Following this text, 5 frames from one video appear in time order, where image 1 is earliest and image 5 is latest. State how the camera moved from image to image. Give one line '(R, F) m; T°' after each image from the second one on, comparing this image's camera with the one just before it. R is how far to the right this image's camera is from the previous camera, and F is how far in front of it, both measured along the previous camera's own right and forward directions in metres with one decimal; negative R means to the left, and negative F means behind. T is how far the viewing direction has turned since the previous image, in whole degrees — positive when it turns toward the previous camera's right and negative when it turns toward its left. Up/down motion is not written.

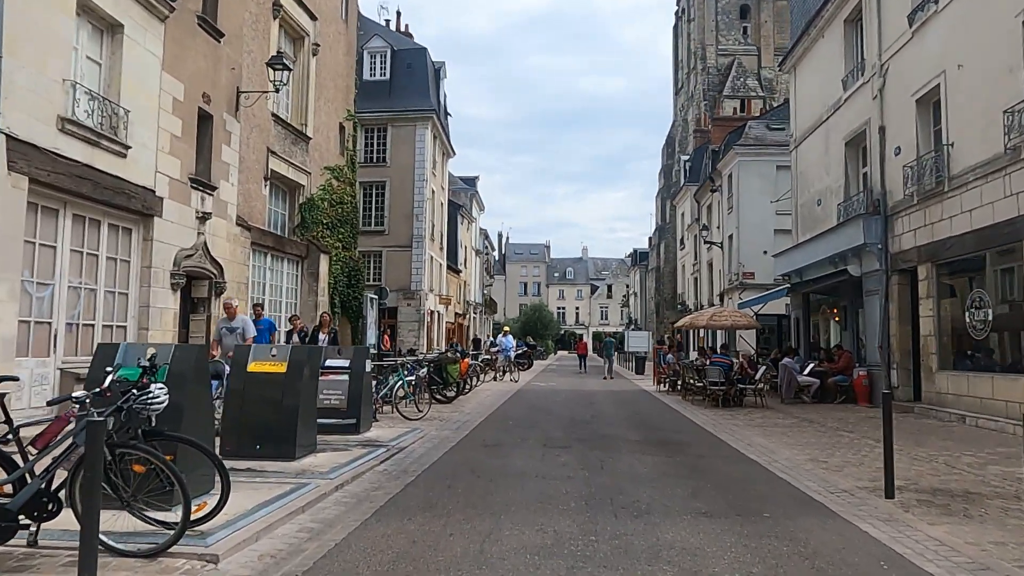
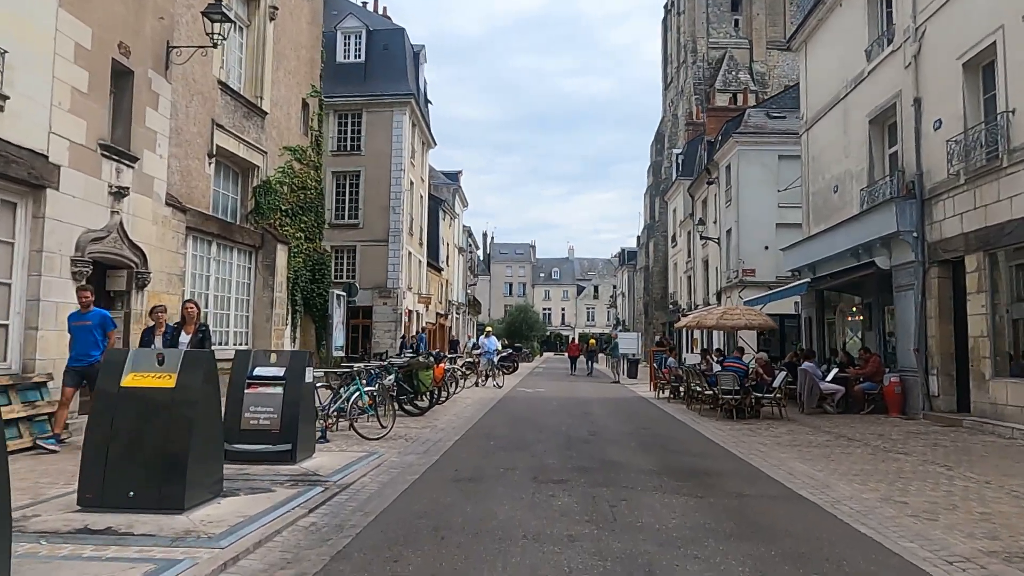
(0.0, +2.2) m; +1°
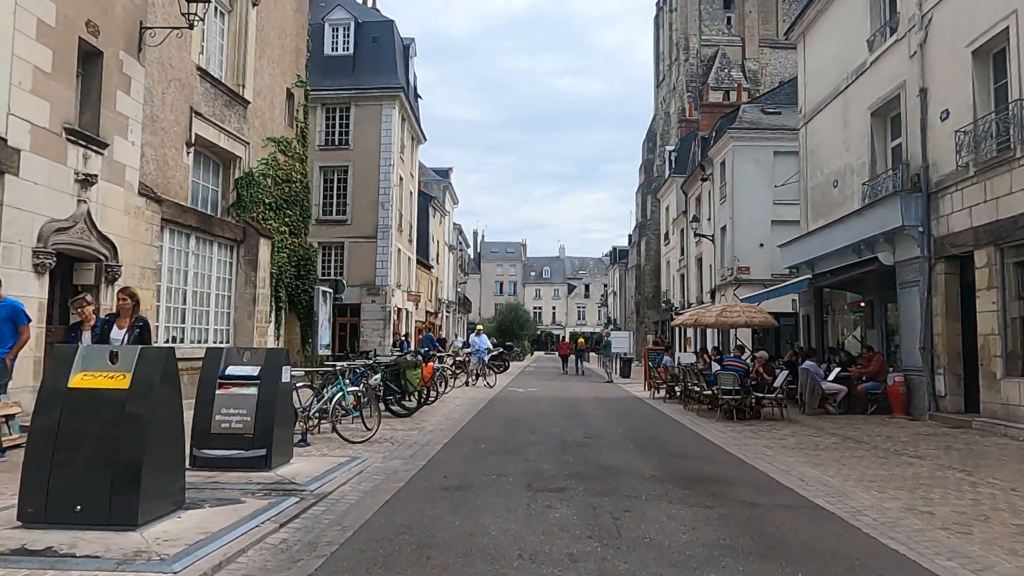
(0.0, +0.6) m; +1°
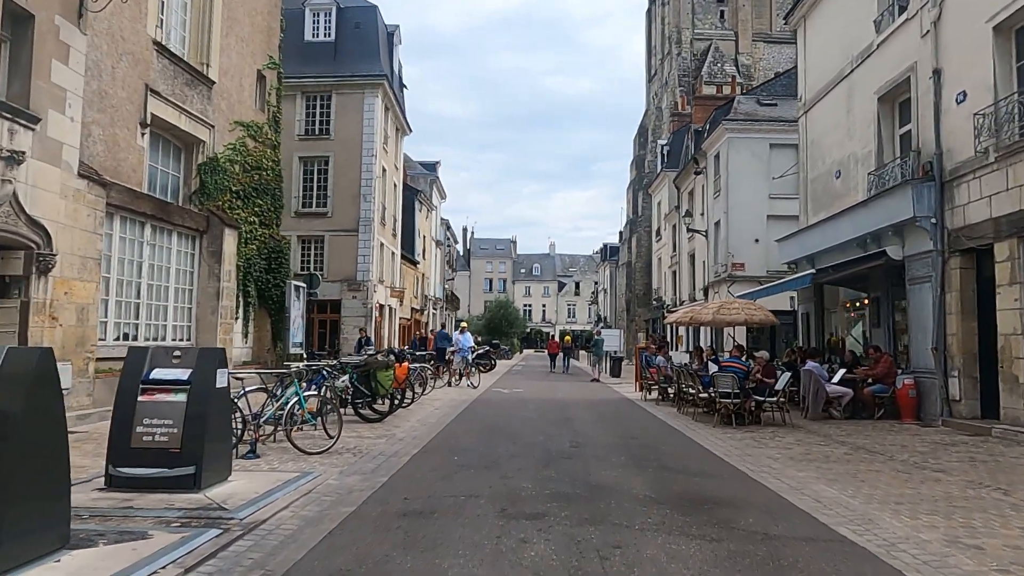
(+0.1, +1.0) m; +1°
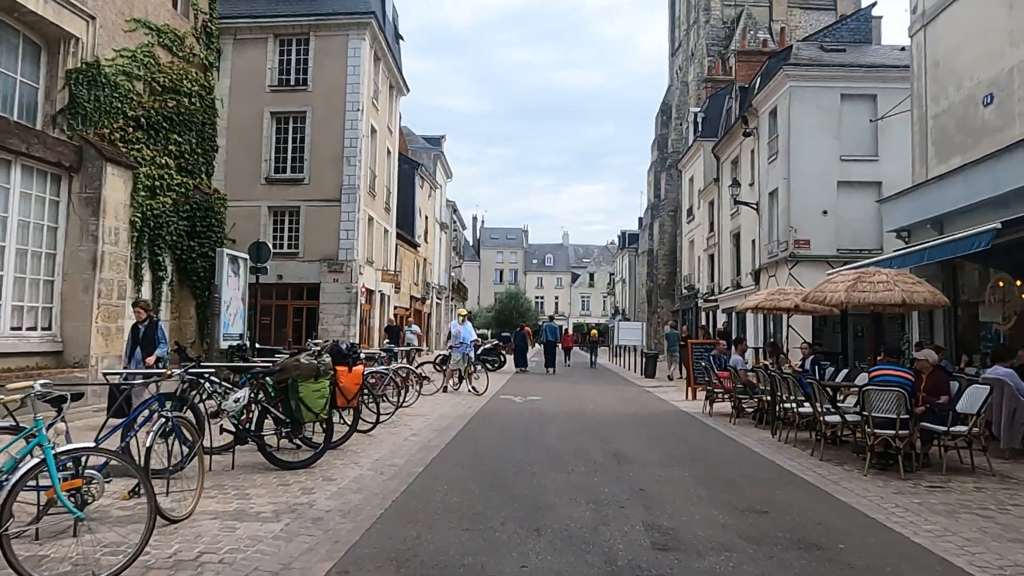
(-0.1, +4.9) m; -1°
